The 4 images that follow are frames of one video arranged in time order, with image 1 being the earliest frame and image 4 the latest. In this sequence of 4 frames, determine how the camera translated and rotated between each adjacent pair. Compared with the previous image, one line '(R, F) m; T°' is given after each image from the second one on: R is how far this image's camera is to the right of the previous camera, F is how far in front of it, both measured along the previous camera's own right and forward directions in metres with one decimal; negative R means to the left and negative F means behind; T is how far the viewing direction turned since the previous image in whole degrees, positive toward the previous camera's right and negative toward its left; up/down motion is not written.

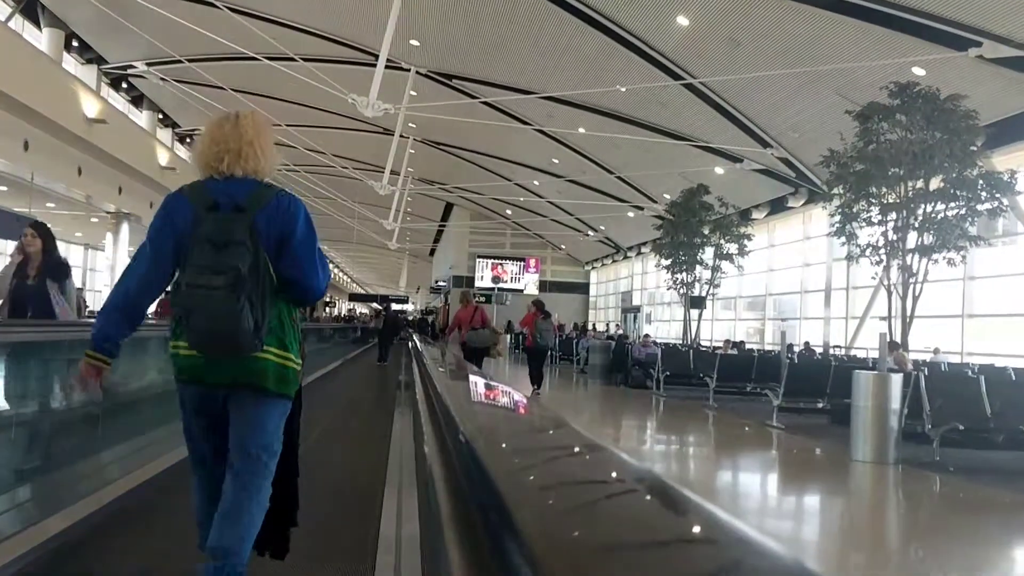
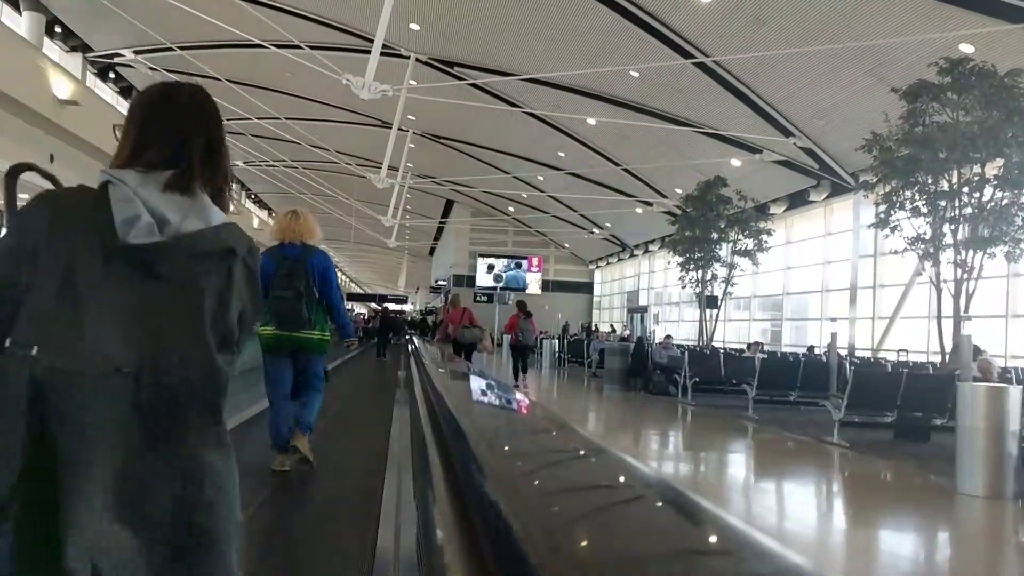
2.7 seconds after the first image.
(-0.1, +0.9) m; 0°
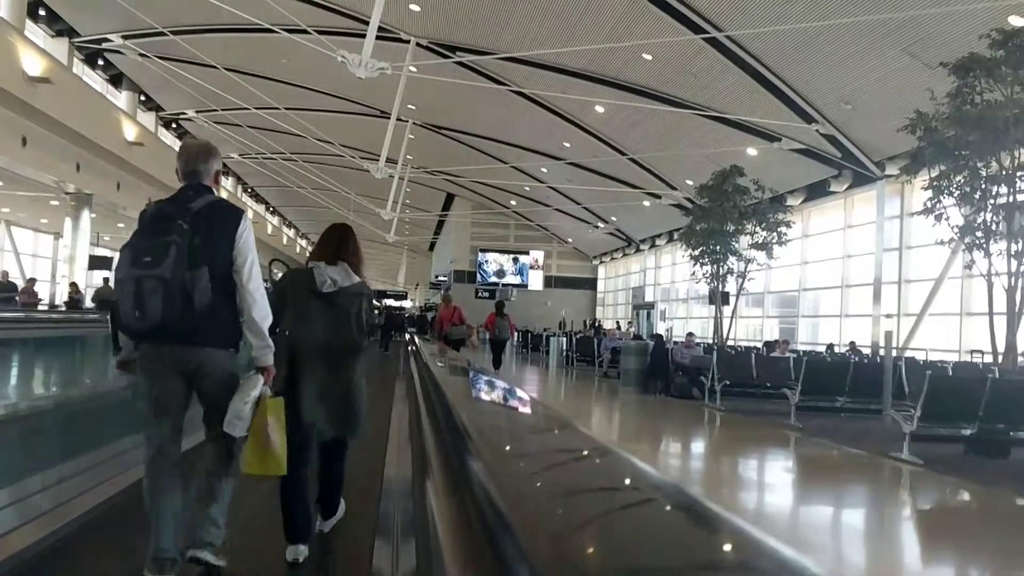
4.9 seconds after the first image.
(-0.1, +0.8) m; 0°
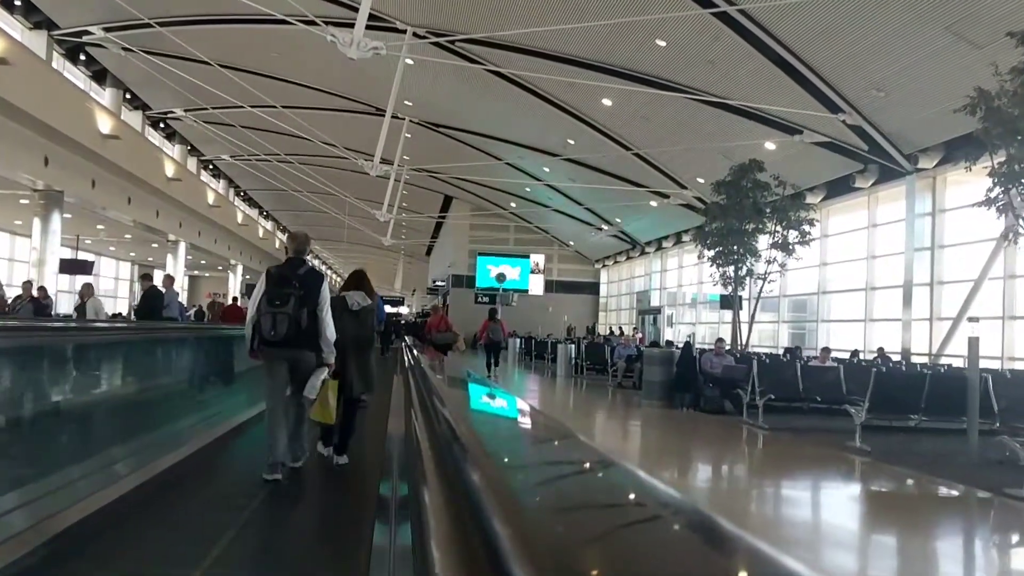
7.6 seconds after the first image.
(-0.1, +0.9) m; 0°
